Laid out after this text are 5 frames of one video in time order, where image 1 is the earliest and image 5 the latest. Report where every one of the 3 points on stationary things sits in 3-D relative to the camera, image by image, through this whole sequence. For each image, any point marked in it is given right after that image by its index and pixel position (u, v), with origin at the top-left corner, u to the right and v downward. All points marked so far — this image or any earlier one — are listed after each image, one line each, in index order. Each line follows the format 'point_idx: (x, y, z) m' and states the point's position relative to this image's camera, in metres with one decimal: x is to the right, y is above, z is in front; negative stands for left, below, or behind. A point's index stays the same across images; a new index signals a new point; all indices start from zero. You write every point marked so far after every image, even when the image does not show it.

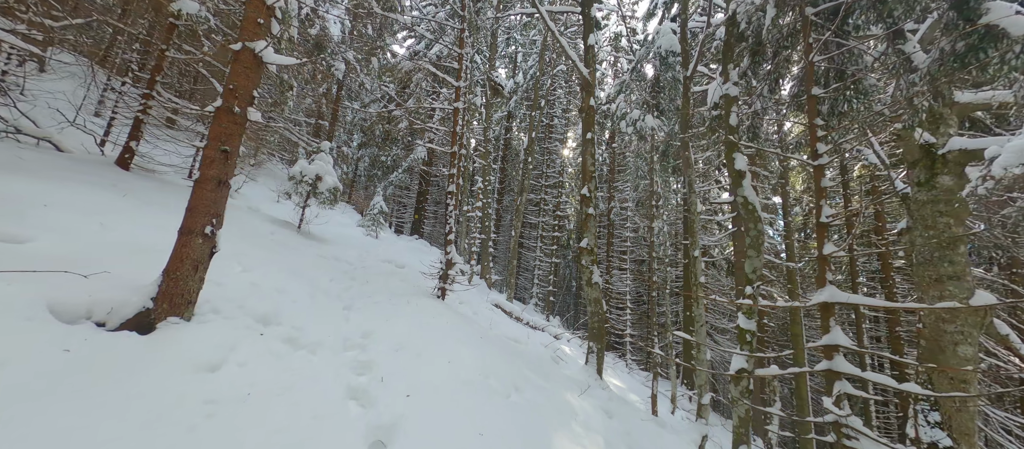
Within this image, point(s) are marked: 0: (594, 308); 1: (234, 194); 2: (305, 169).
0: (+1.3, -1.3, +5.7) m
1: (-6.9, +0.7, +9.0) m
2: (-4.7, +1.3, +8.2) m
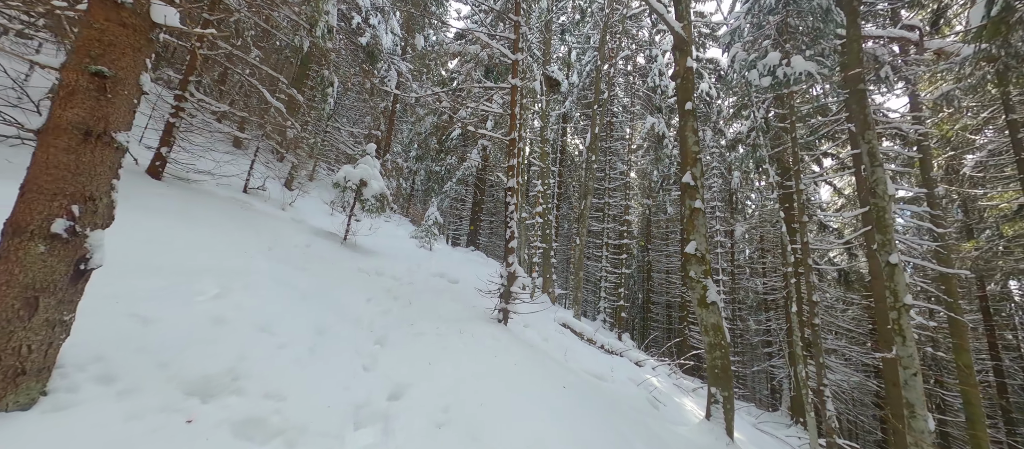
0: (+2.2, -1.3, +4.2) m
1: (-5.4, +0.4, +8.7) m
2: (-3.4, +1.1, +7.6) m
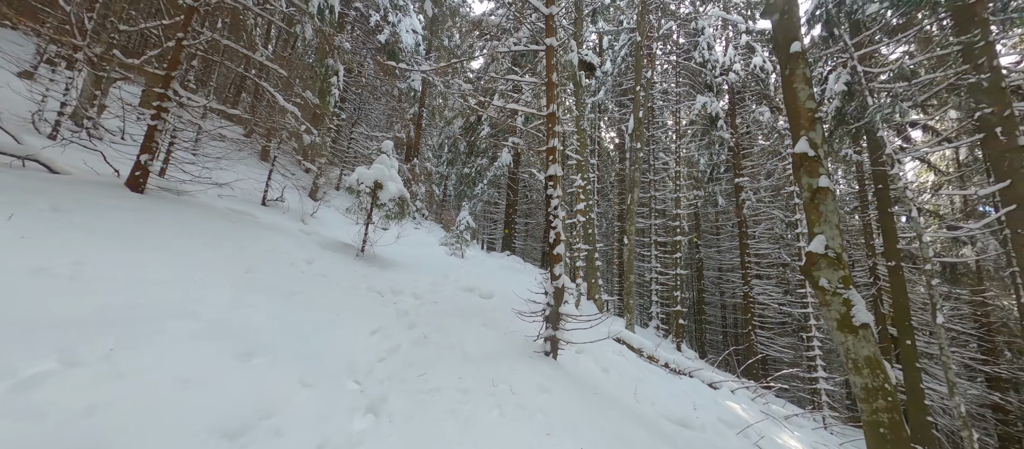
0: (+2.6, -1.2, +2.8) m
1: (-4.6, +0.1, +8.0) m
2: (-2.7, +0.9, +6.8) m
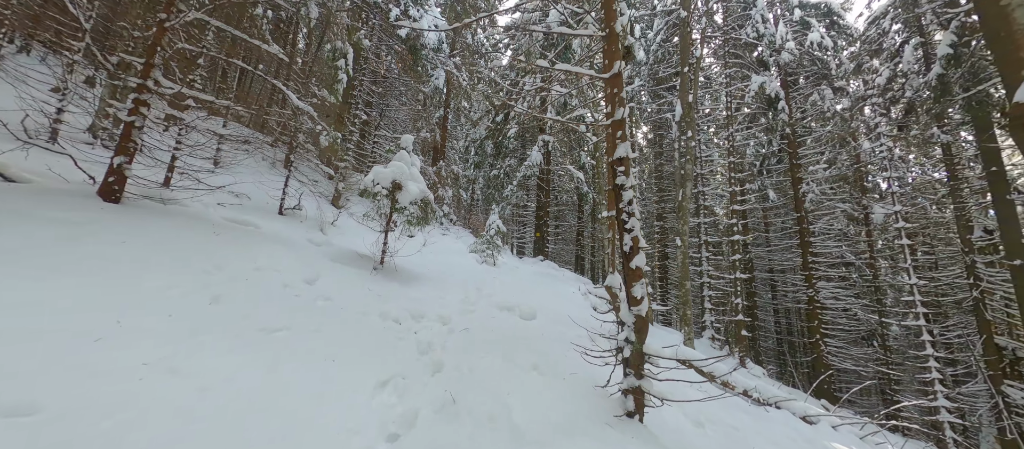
0: (+3.0, -1.1, +1.6) m
1: (-3.9, -0.1, +7.4) m
2: (-2.1, +0.8, +6.0) m
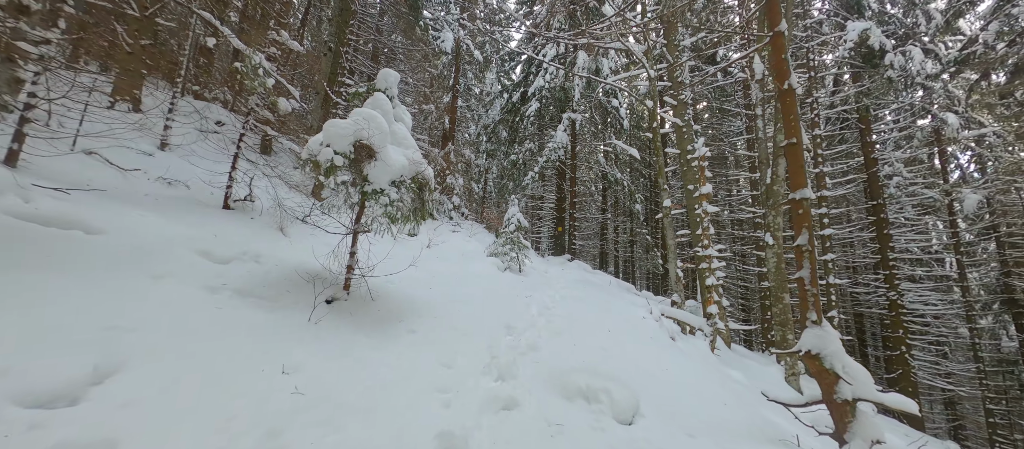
0: (+3.4, -1.1, -0.7) m
1: (-3.3, 0.0, +5.2) m
2: (-1.6, +0.8, +3.8) m
